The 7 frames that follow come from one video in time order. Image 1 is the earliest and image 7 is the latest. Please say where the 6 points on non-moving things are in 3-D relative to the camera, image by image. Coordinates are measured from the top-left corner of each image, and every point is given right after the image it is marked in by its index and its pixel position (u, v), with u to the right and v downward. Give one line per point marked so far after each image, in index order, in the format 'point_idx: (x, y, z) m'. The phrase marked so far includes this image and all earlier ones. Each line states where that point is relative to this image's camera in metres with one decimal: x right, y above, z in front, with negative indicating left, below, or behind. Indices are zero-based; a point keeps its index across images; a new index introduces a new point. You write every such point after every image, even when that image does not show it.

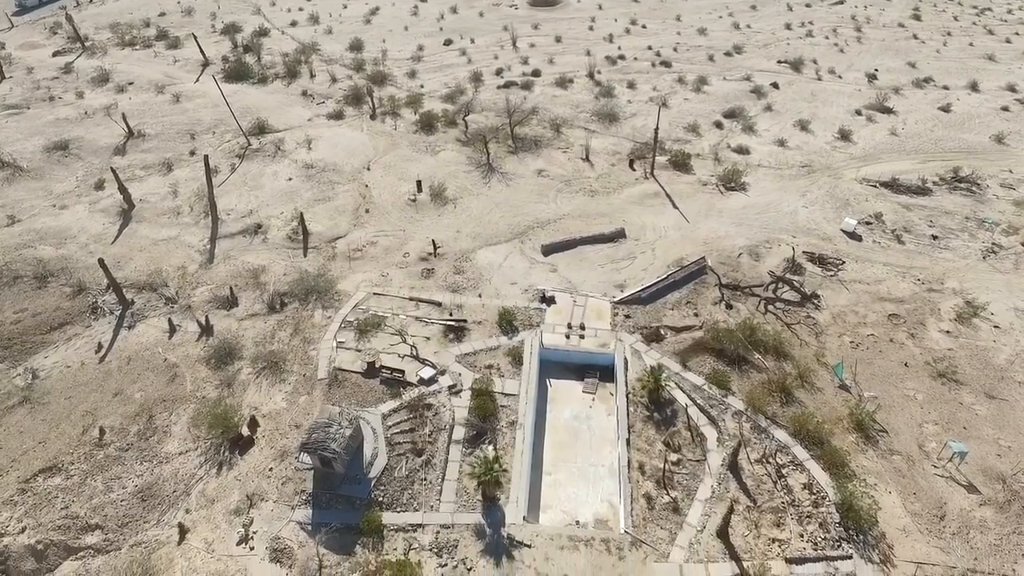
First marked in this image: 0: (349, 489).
0: (-5.5, -6.8, +20.4) m
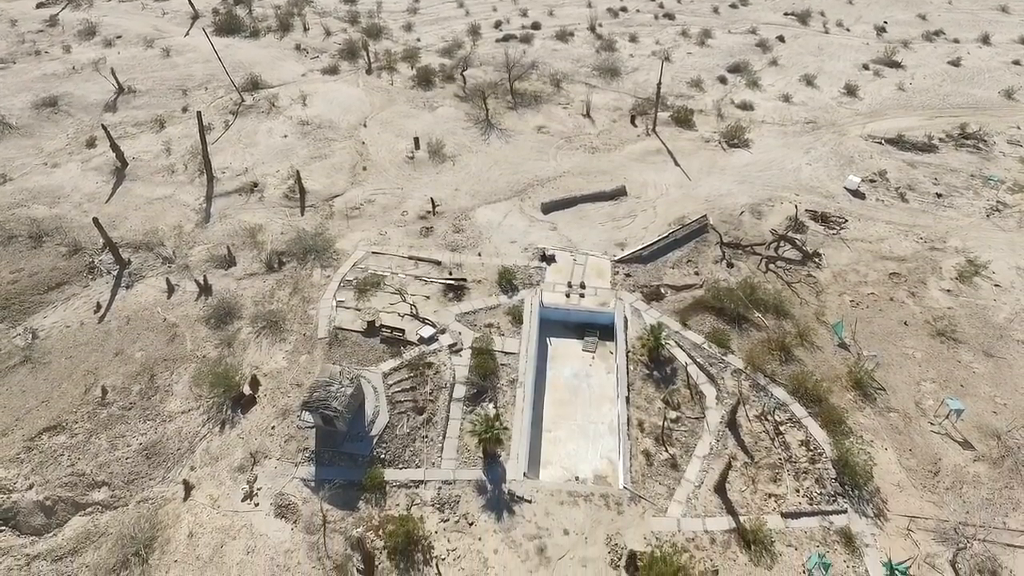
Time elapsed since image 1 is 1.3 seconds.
0: (-5.5, -5.4, +20.6) m
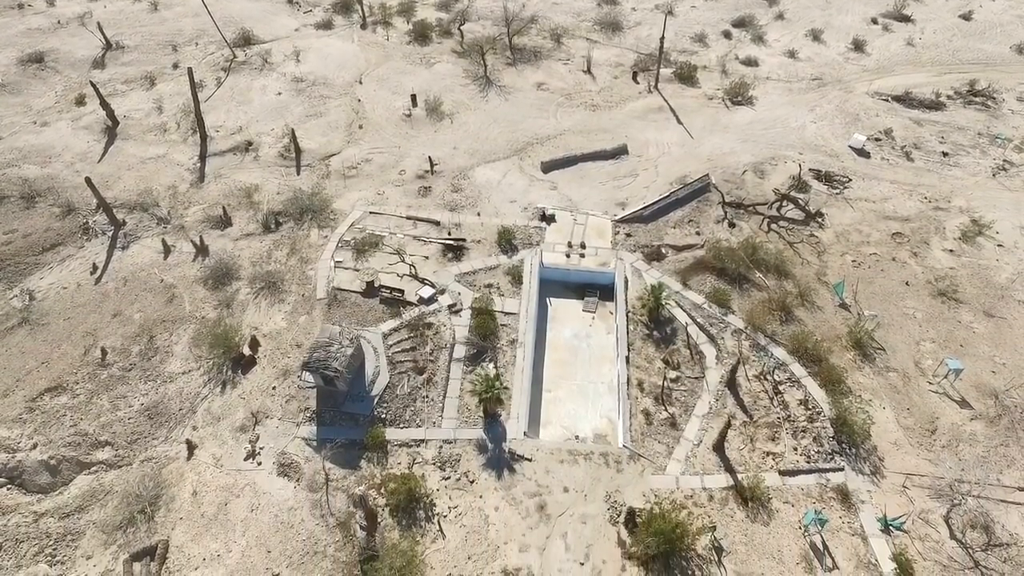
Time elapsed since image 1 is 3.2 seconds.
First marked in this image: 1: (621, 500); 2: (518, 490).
0: (-5.4, -4.1, +20.7) m
1: (+3.5, -6.8, +19.7) m
2: (+0.2, -6.5, +19.8) m
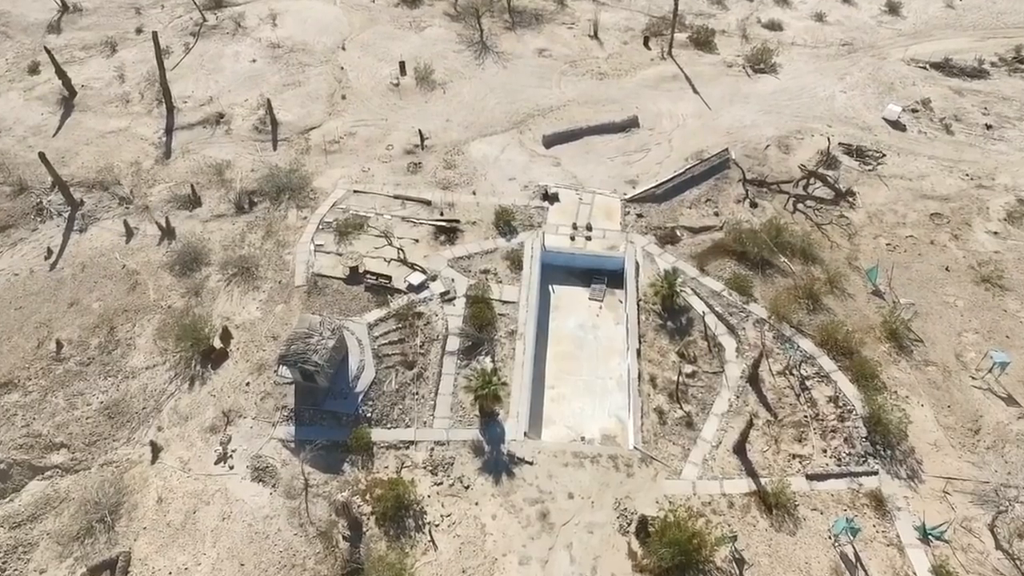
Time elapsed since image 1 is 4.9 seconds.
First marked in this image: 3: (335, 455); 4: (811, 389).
0: (-5.5, -3.6, +18.7) m
1: (+3.5, -6.3, +17.6) m
2: (+0.2, -6.1, +17.8) m
3: (-5.3, -5.0, +18.3) m
4: (+9.6, -3.3, +19.8) m
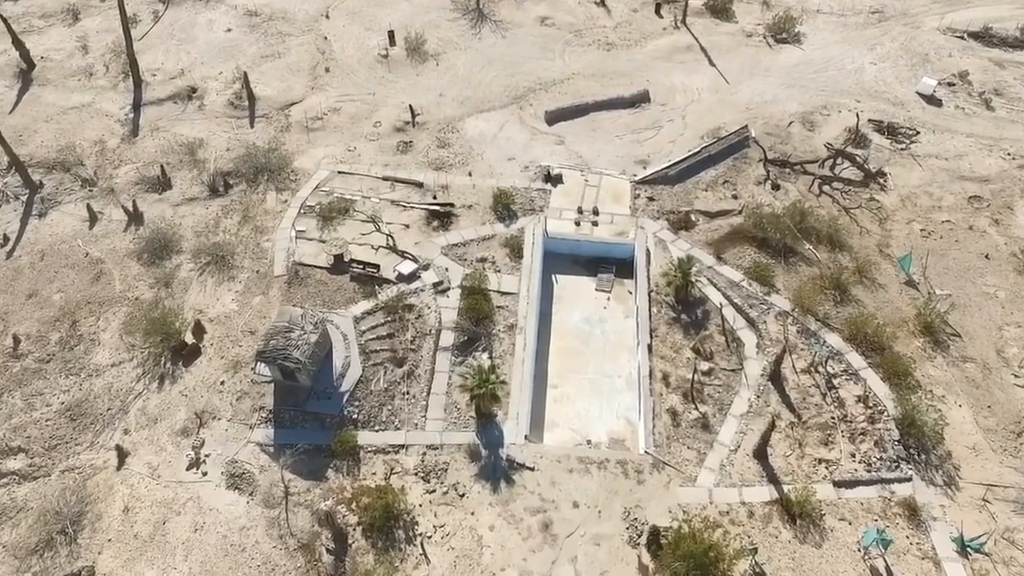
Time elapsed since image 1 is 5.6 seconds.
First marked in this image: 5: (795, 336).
0: (-5.5, -3.3, +17.1) m
1: (+3.4, -6.1, +15.9) m
2: (+0.1, -5.8, +16.2) m
3: (-5.3, -4.8, +16.7) m
4: (+9.6, -3.0, +18.0) m
5: (+8.7, -1.5, +18.8) m
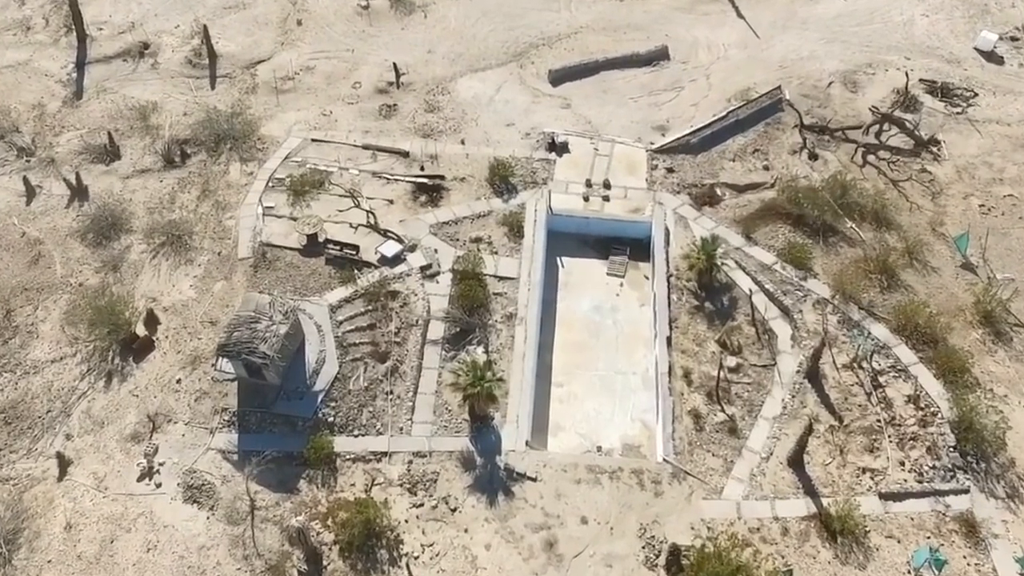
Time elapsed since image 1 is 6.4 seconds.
0: (-5.6, -3.0, +14.9) m
1: (+3.4, -5.7, +13.6) m
2: (+0.1, -5.4, +13.9) m
3: (-5.3, -4.4, +14.5) m
4: (+9.5, -2.5, +15.6) m
5: (+8.7, -1.0, +16.4) m
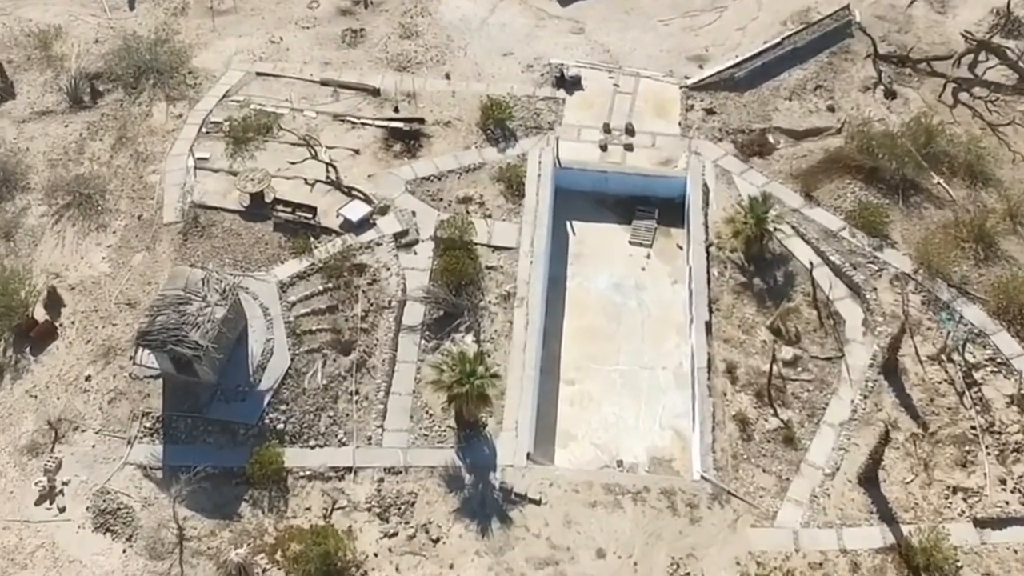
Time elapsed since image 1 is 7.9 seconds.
0: (-5.6, -2.4, +11.8) m
1: (+3.3, -5.1, +10.3) m
2: (0.0, -4.8, +10.7) m
3: (-5.4, -3.8, +11.4) m
4: (+9.5, -2.0, +12.1) m
5: (+8.7, -0.4, +12.8) m
